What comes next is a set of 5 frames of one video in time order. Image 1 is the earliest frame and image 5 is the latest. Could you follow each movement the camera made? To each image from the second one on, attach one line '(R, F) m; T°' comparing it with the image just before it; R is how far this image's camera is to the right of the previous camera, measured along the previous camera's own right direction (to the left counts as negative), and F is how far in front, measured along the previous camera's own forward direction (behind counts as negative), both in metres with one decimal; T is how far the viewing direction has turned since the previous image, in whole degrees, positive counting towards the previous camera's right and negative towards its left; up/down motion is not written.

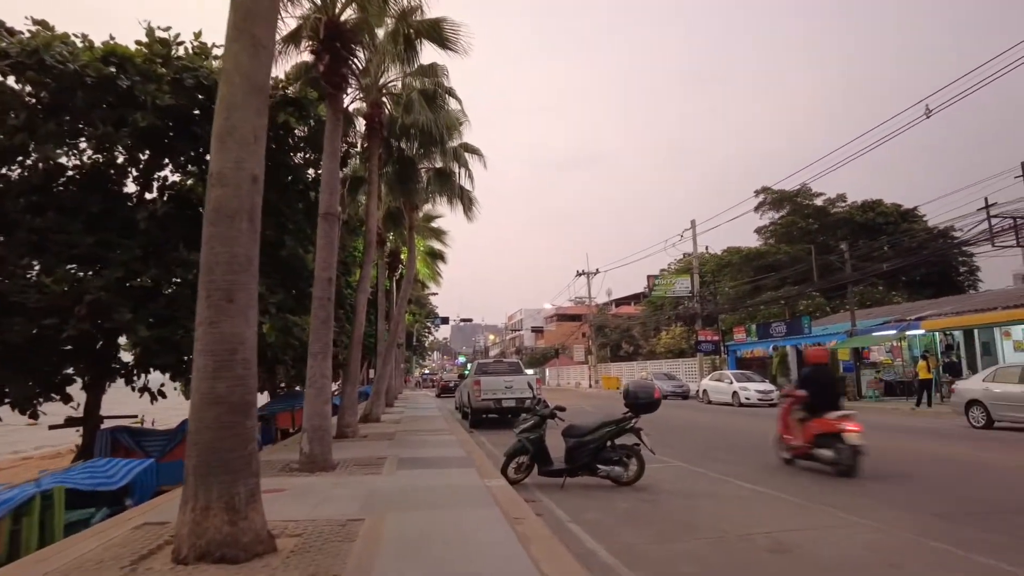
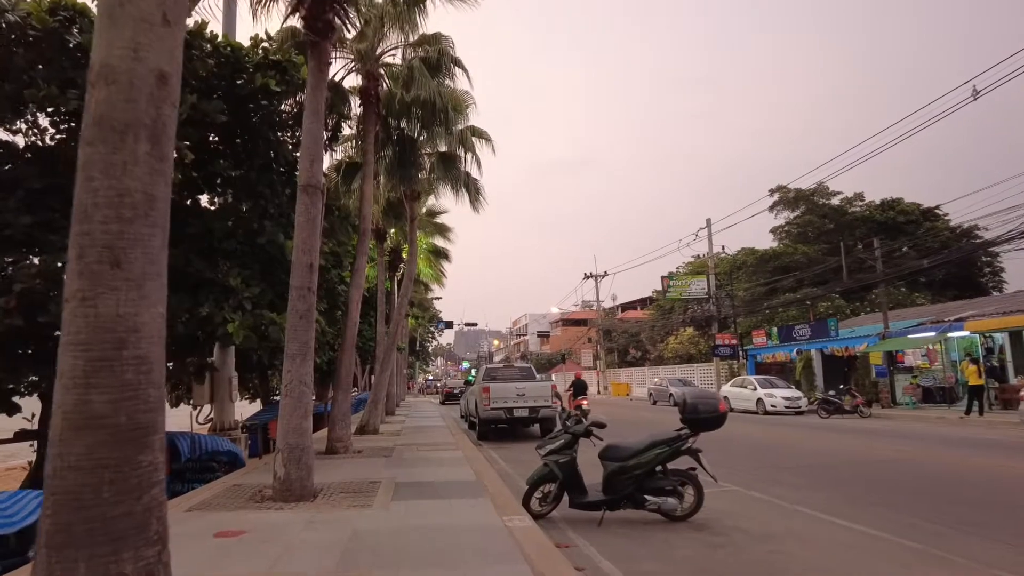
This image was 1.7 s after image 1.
(-0.2, +1.8) m; 0°
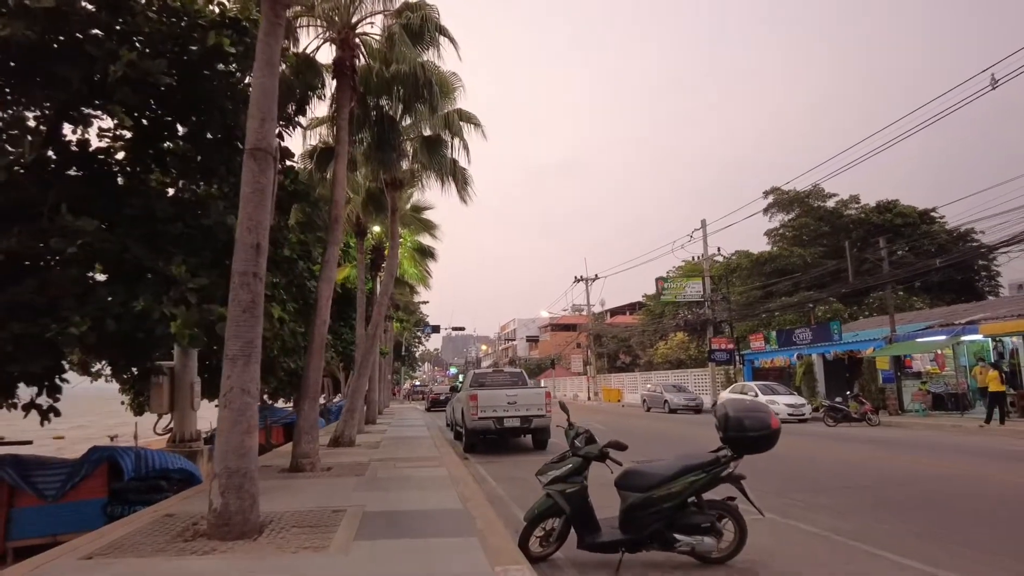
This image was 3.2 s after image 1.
(-0.1, +1.5) m; +1°
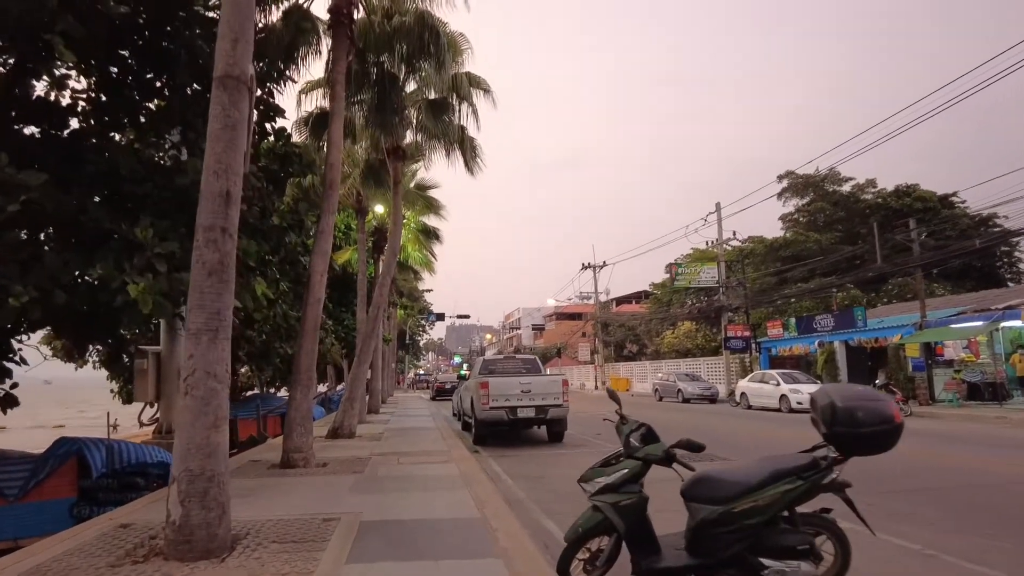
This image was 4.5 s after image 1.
(-0.2, +1.3) m; 0°
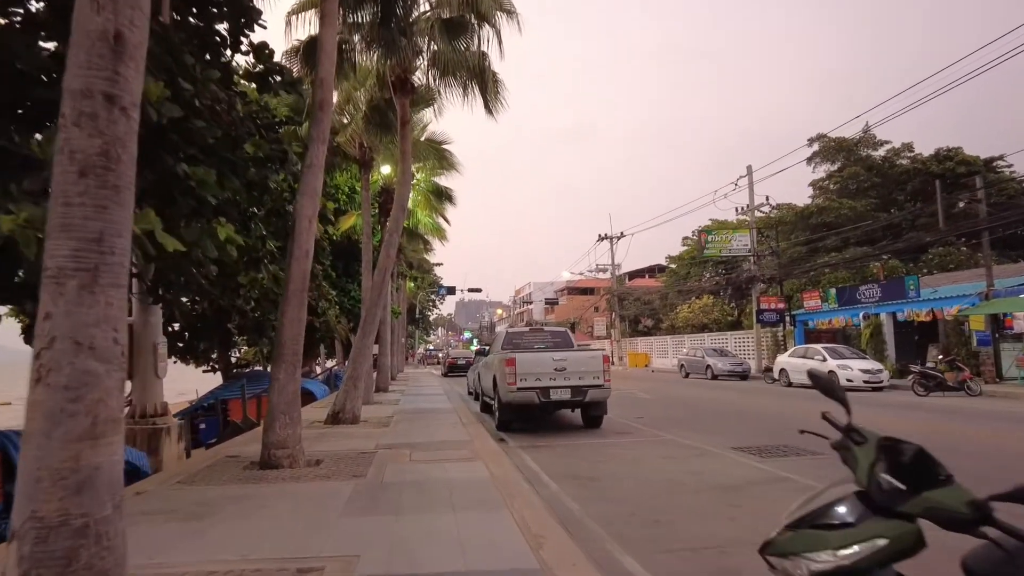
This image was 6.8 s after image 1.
(-0.4, +2.2) m; -1°
